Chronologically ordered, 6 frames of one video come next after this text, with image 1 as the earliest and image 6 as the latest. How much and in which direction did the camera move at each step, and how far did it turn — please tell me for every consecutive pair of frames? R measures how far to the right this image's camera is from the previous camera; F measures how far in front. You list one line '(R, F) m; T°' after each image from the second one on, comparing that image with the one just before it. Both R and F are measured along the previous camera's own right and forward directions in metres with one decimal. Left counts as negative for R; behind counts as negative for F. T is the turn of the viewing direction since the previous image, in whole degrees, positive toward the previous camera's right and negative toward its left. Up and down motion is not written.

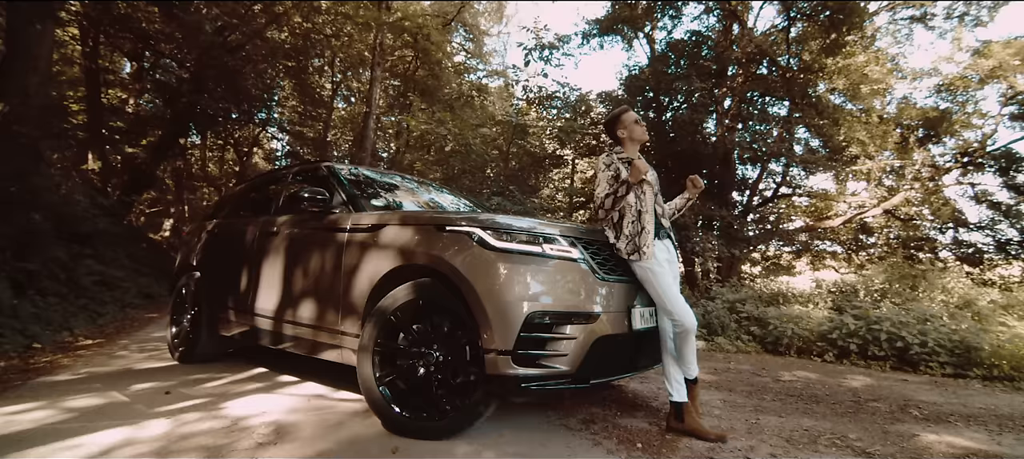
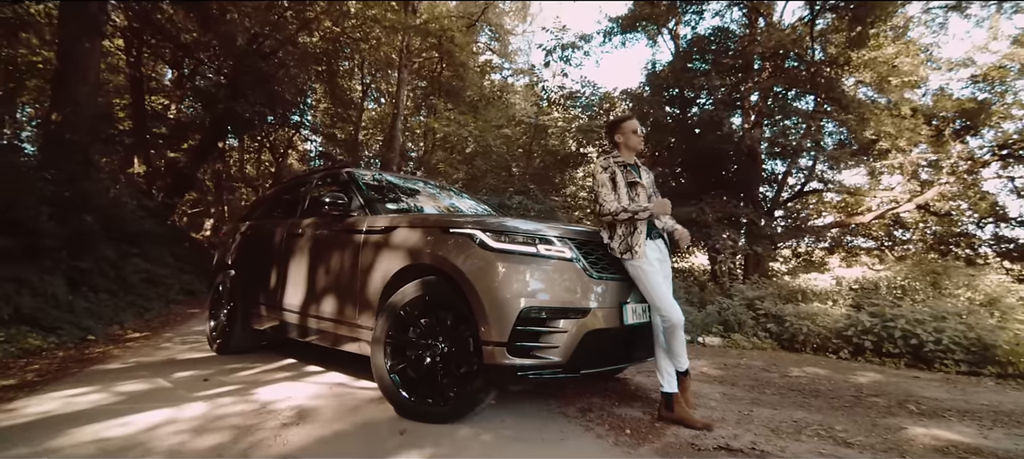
(+0.2, -0.2) m; -3°
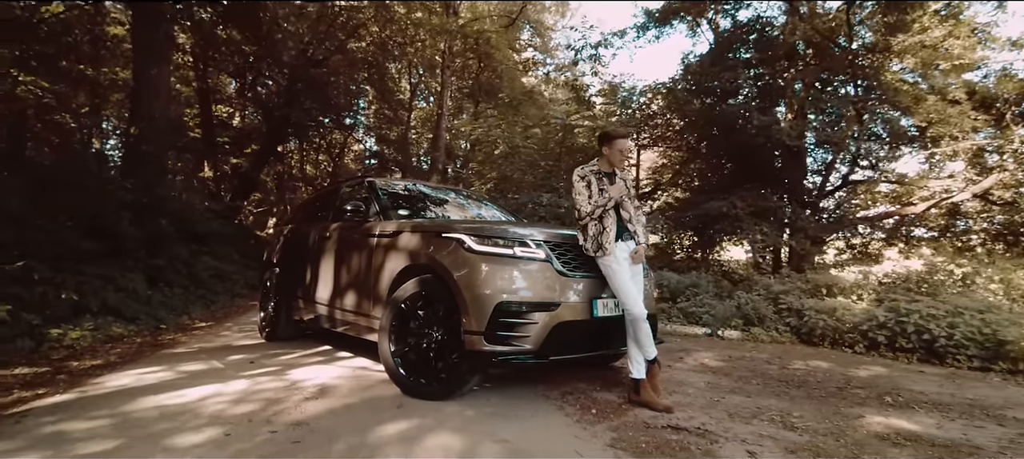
(+0.4, -0.4) m; -6°
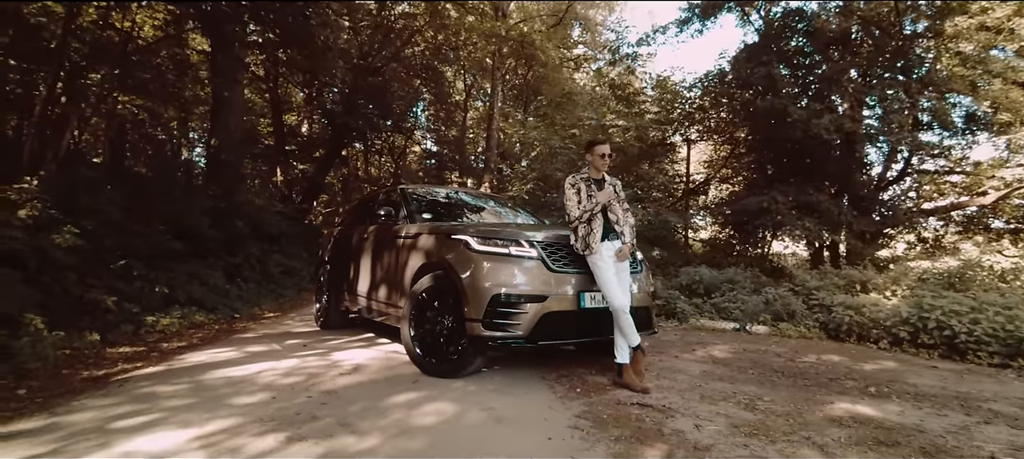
(+0.4, -0.4) m; -7°
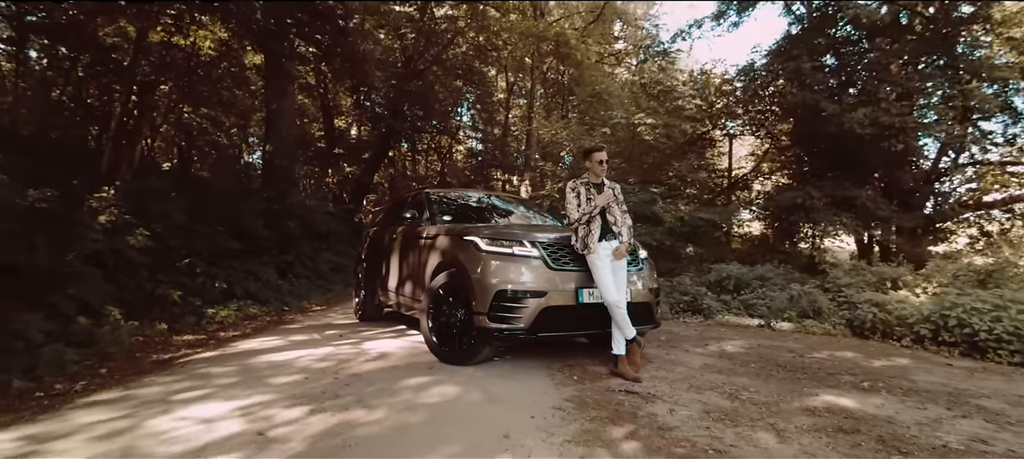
(+0.3, -0.3) m; -5°
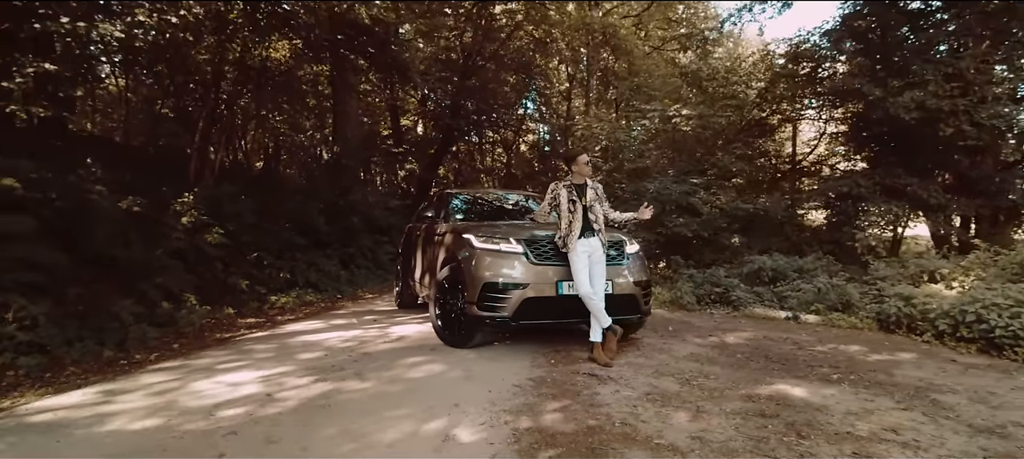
(+0.7, -0.4) m; -8°
